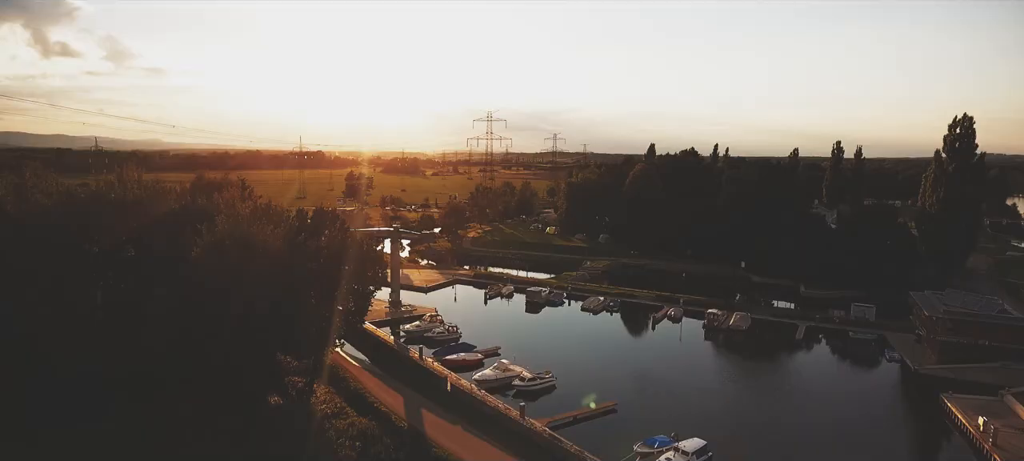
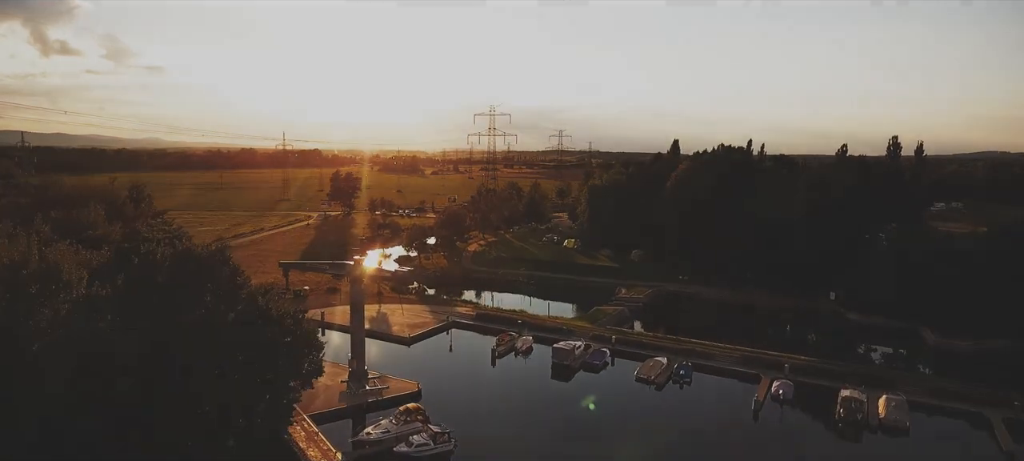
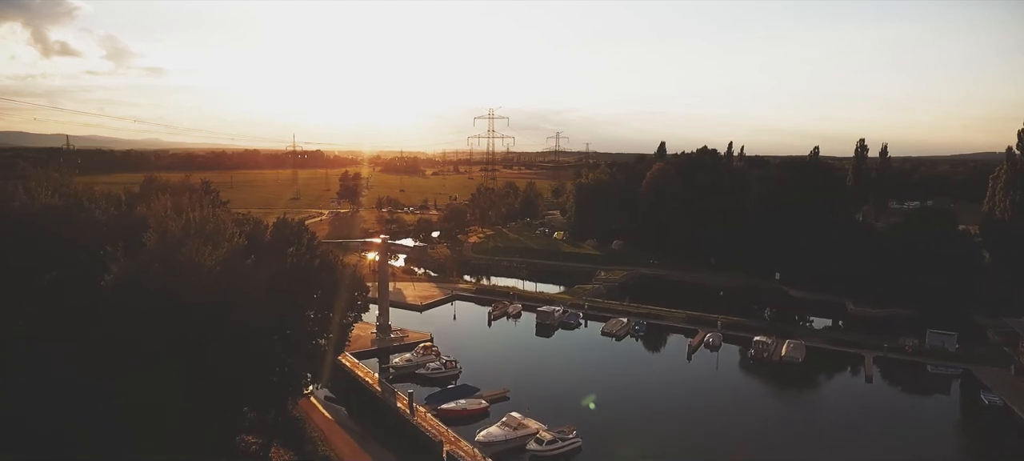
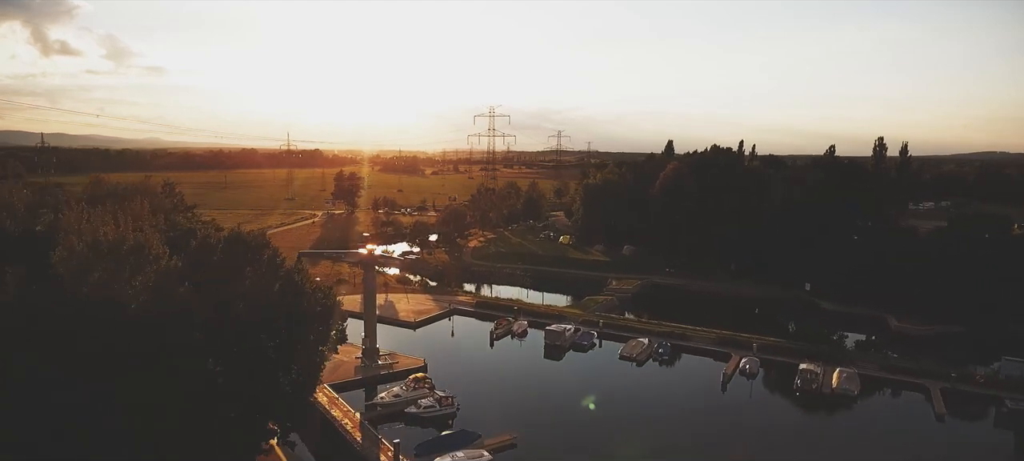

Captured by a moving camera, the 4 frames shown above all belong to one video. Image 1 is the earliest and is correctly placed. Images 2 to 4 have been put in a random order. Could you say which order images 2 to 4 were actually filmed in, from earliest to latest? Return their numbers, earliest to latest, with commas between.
3, 4, 2
